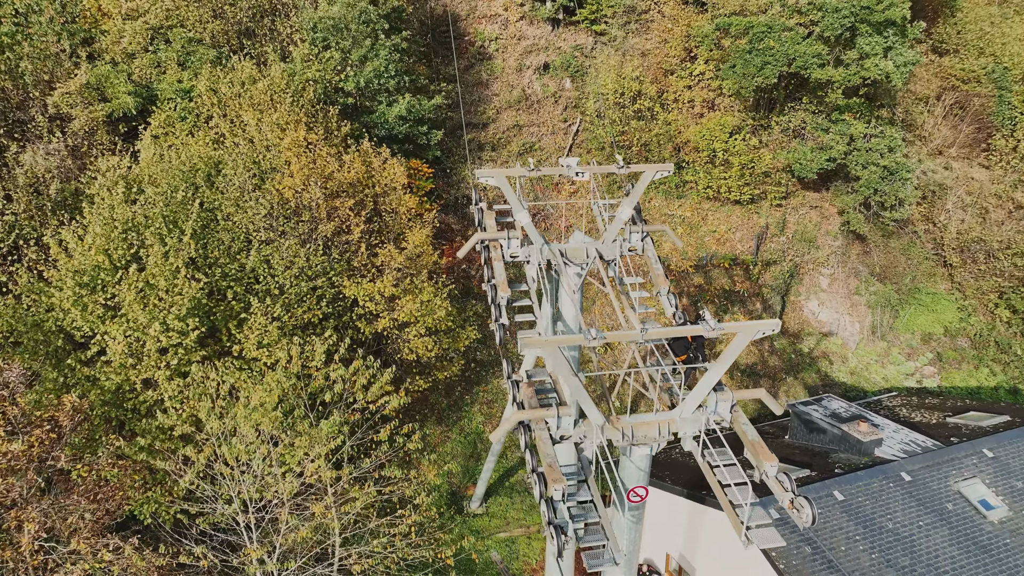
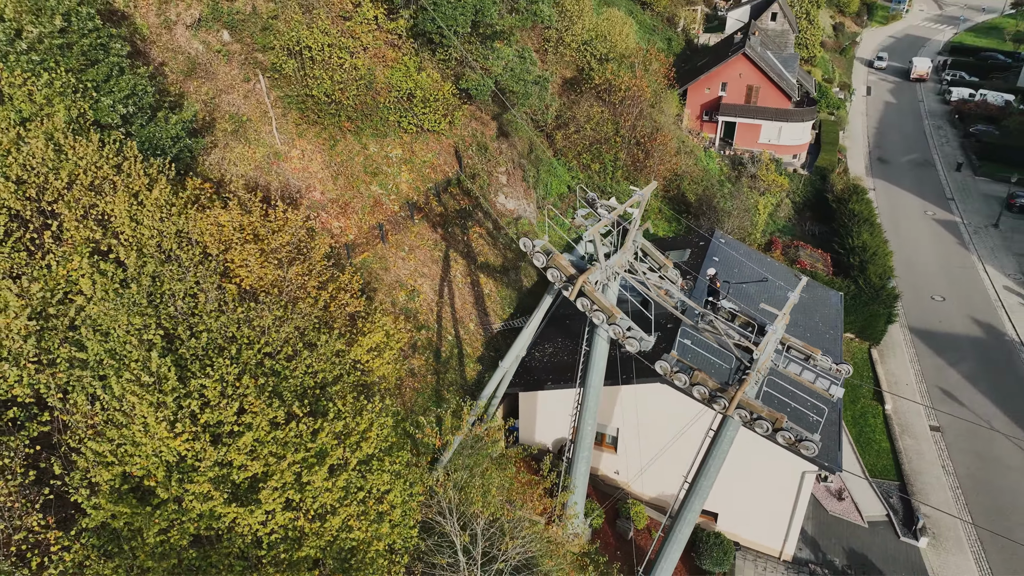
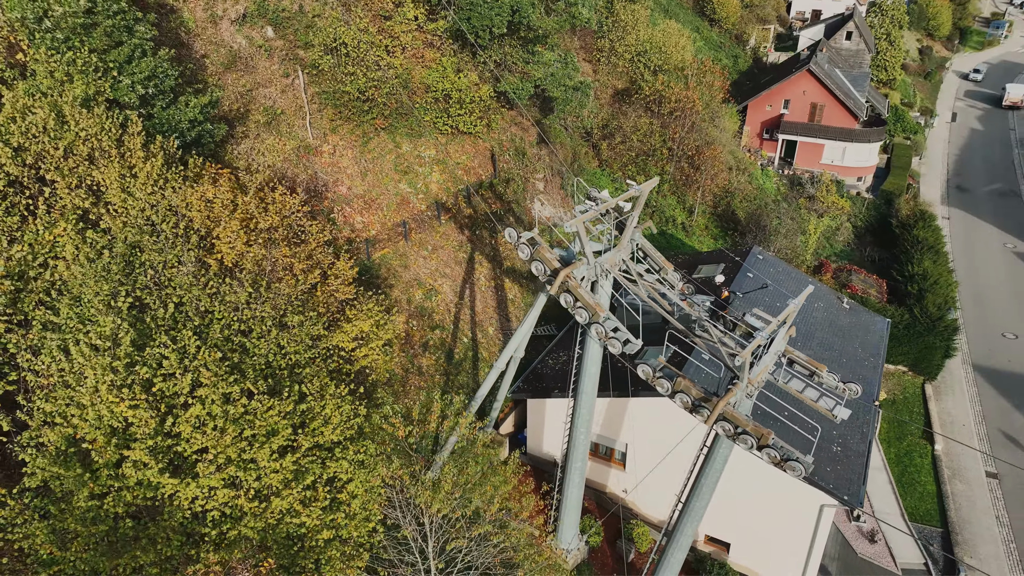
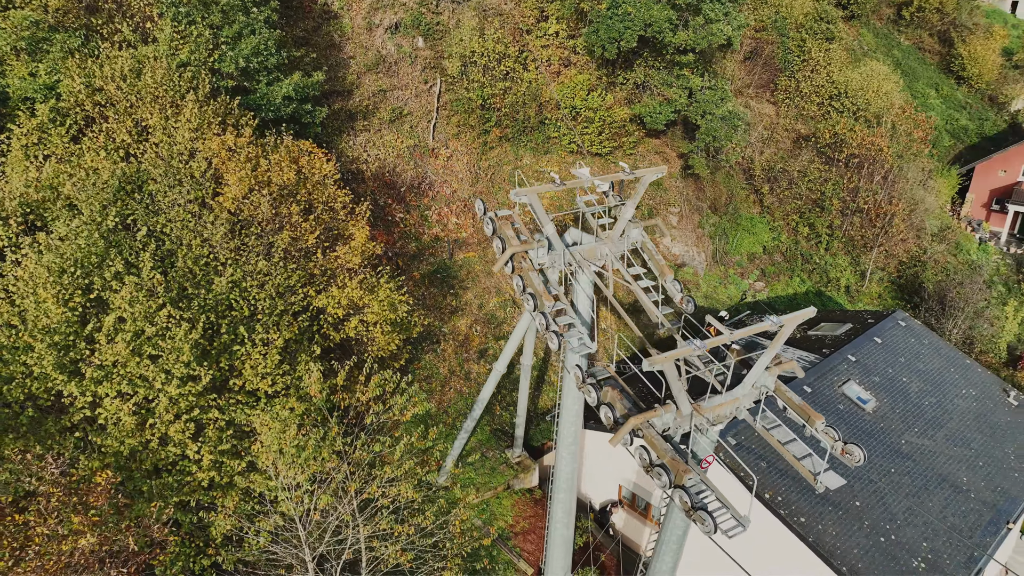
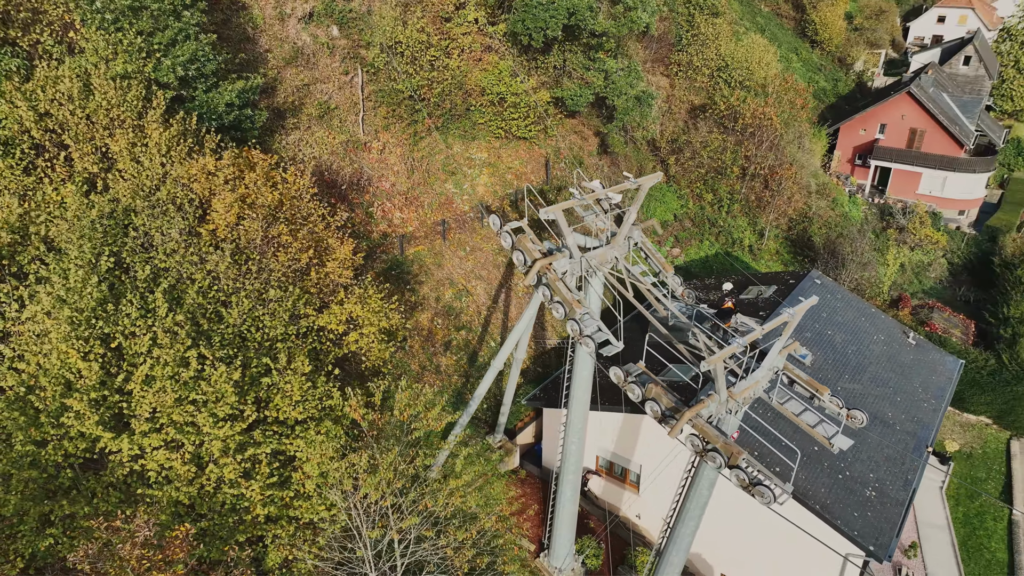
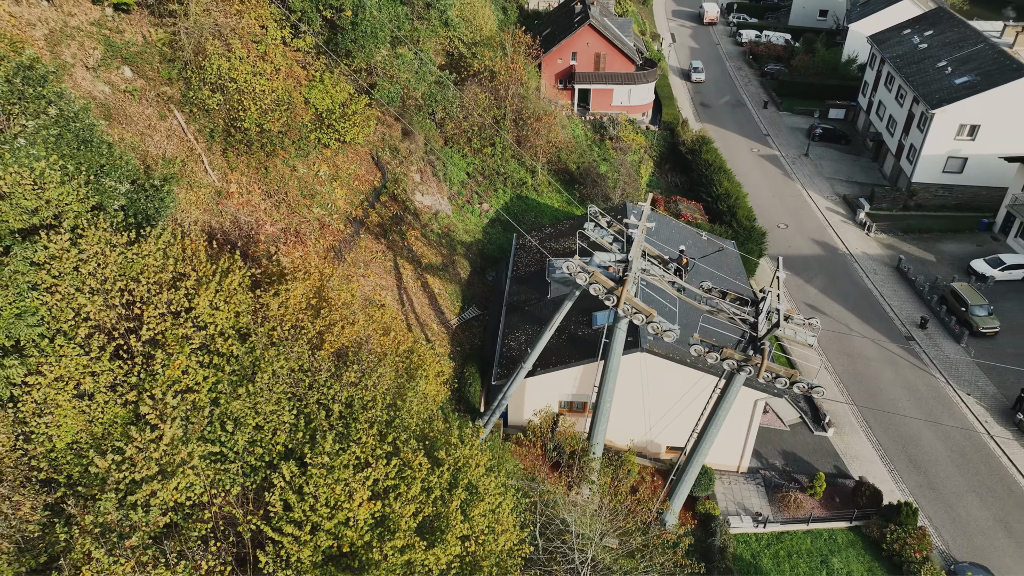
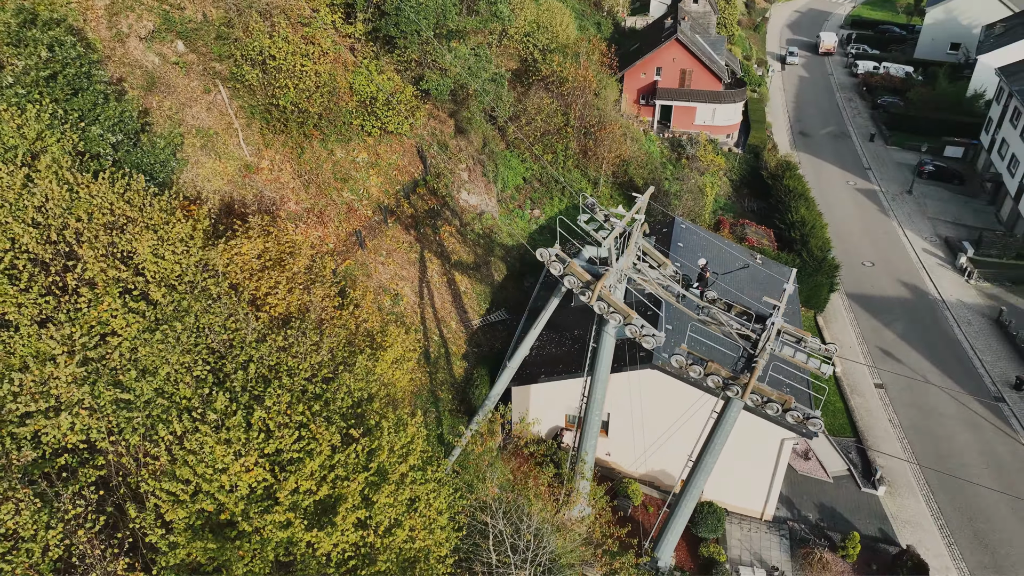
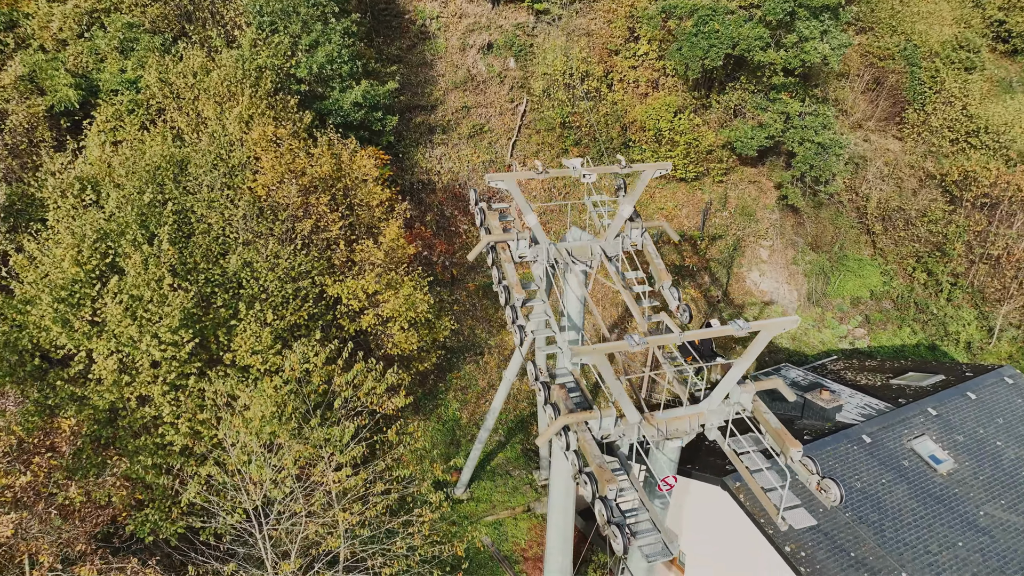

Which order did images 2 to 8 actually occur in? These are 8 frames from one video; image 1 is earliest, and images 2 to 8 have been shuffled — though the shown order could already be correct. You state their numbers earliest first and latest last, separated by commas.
8, 4, 5, 3, 2, 7, 6
